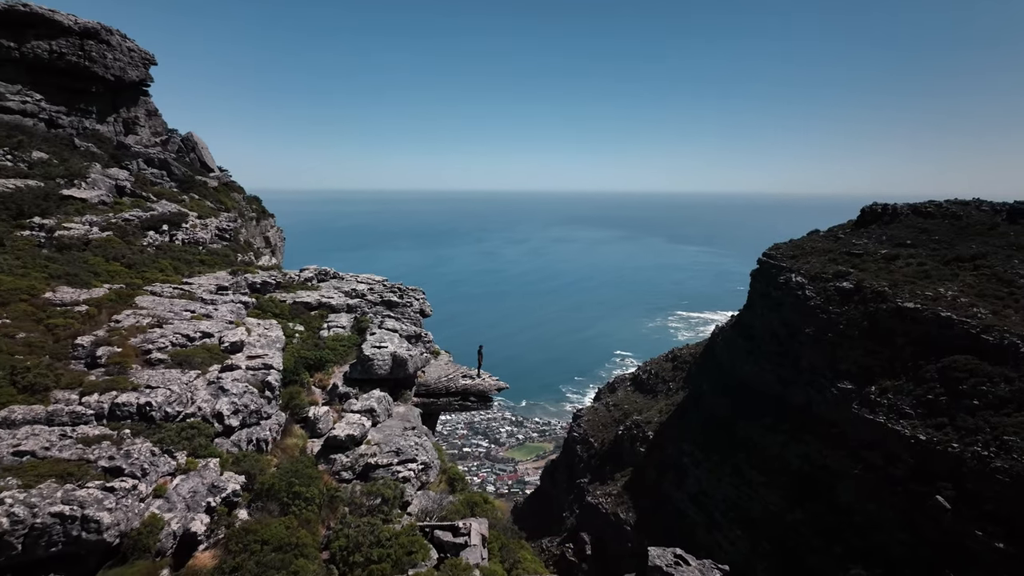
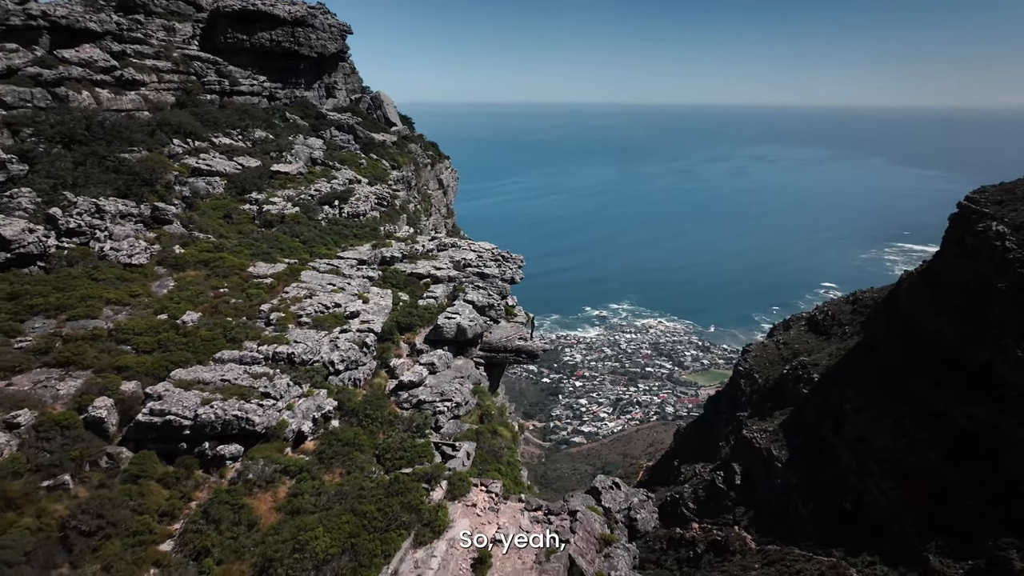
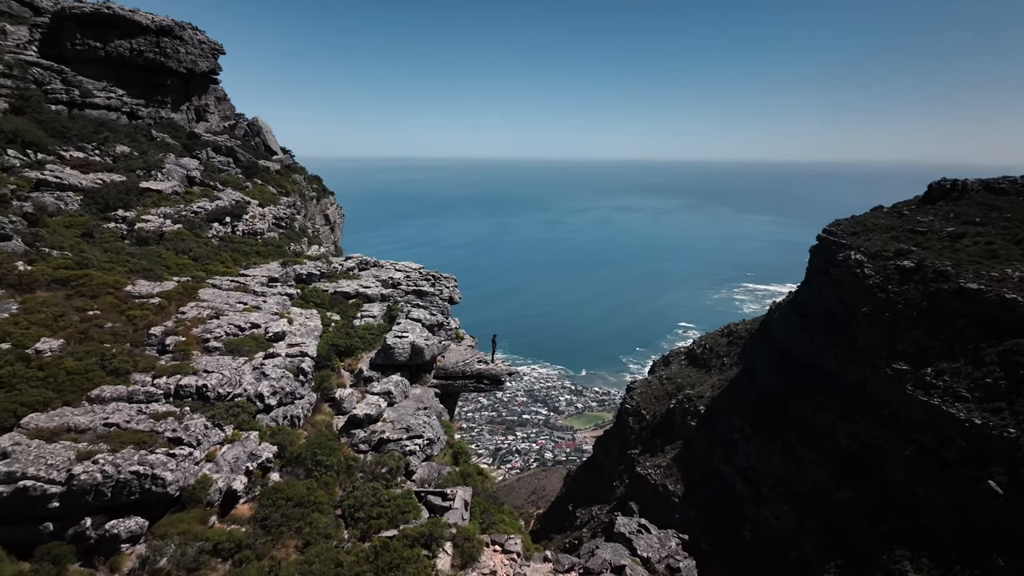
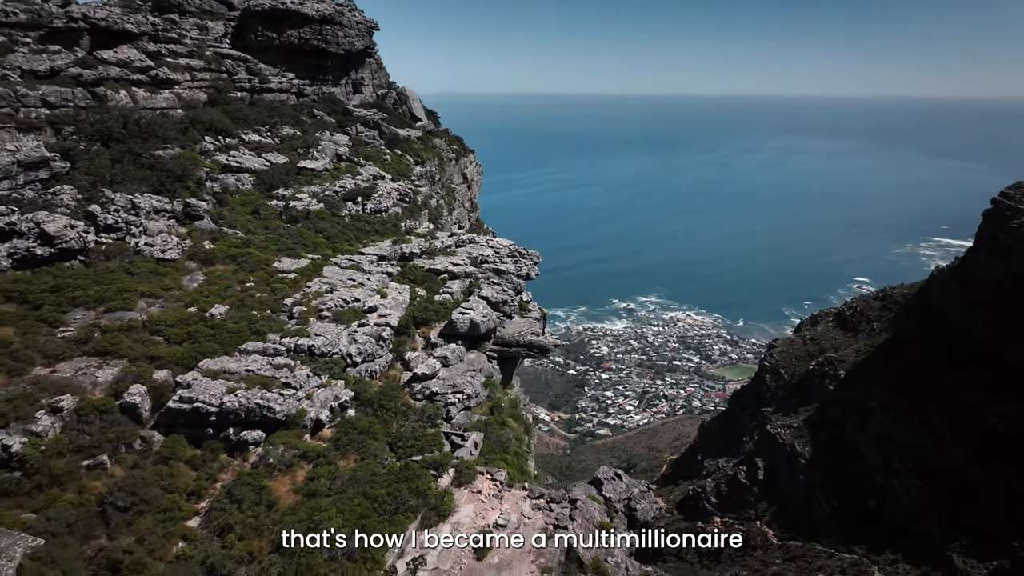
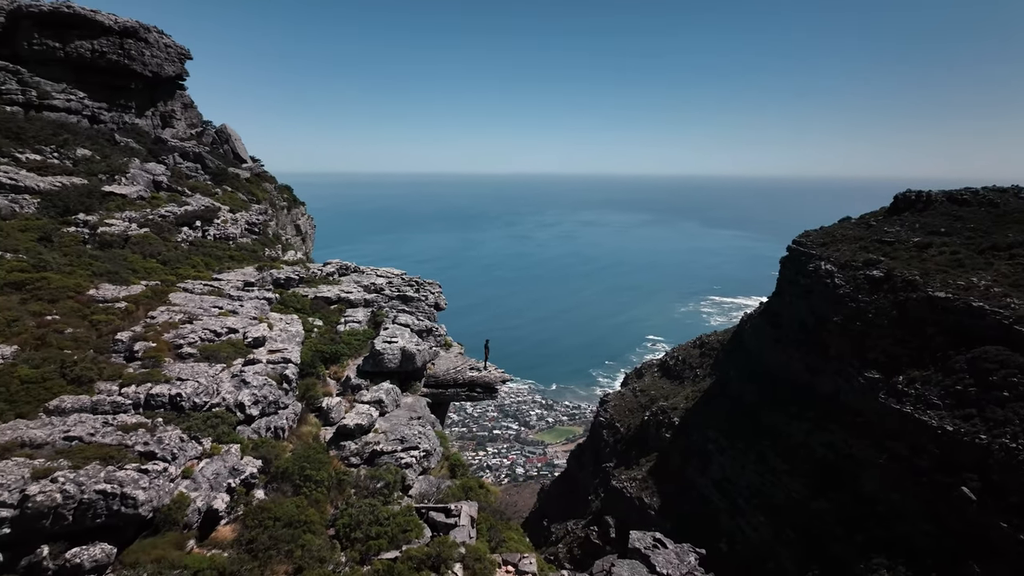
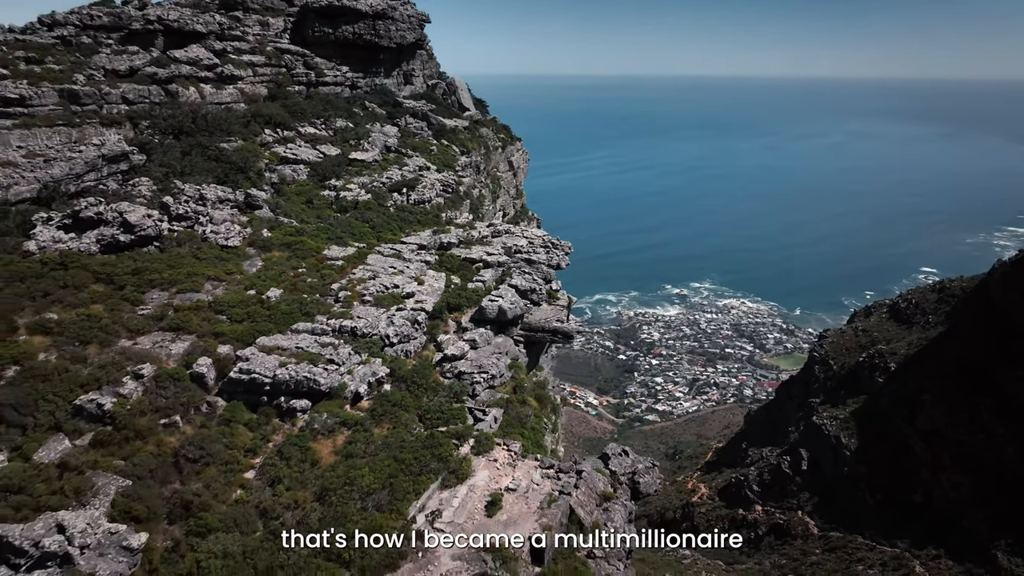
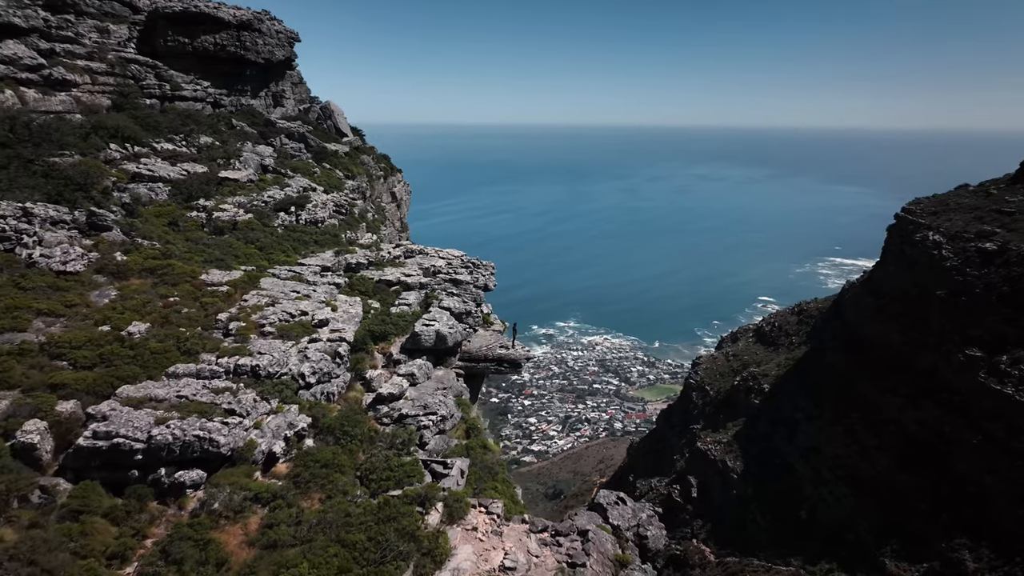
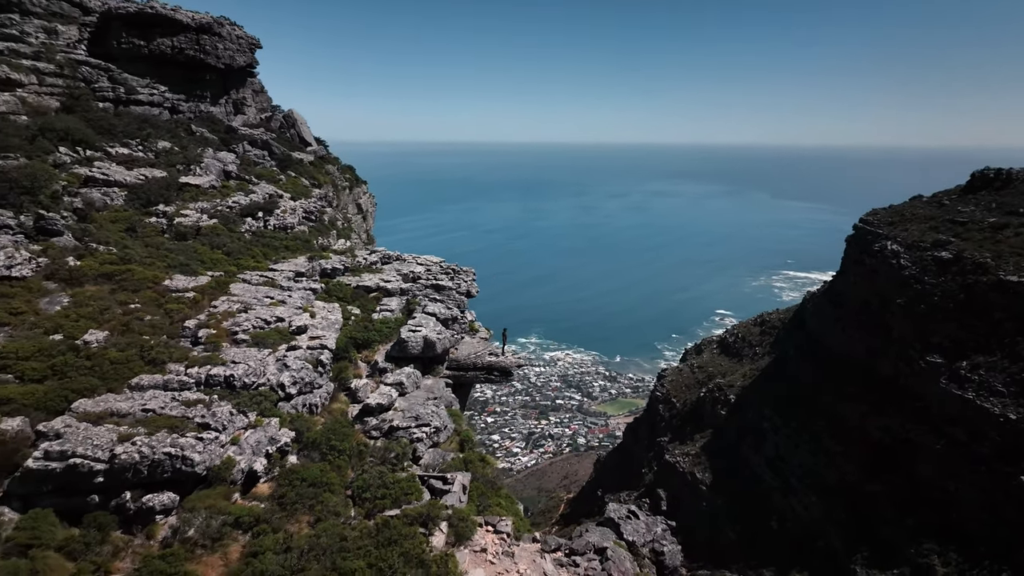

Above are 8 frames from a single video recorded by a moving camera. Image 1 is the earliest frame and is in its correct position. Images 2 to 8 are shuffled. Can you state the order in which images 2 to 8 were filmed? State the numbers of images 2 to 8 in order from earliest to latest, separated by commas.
5, 3, 8, 7, 2, 4, 6
